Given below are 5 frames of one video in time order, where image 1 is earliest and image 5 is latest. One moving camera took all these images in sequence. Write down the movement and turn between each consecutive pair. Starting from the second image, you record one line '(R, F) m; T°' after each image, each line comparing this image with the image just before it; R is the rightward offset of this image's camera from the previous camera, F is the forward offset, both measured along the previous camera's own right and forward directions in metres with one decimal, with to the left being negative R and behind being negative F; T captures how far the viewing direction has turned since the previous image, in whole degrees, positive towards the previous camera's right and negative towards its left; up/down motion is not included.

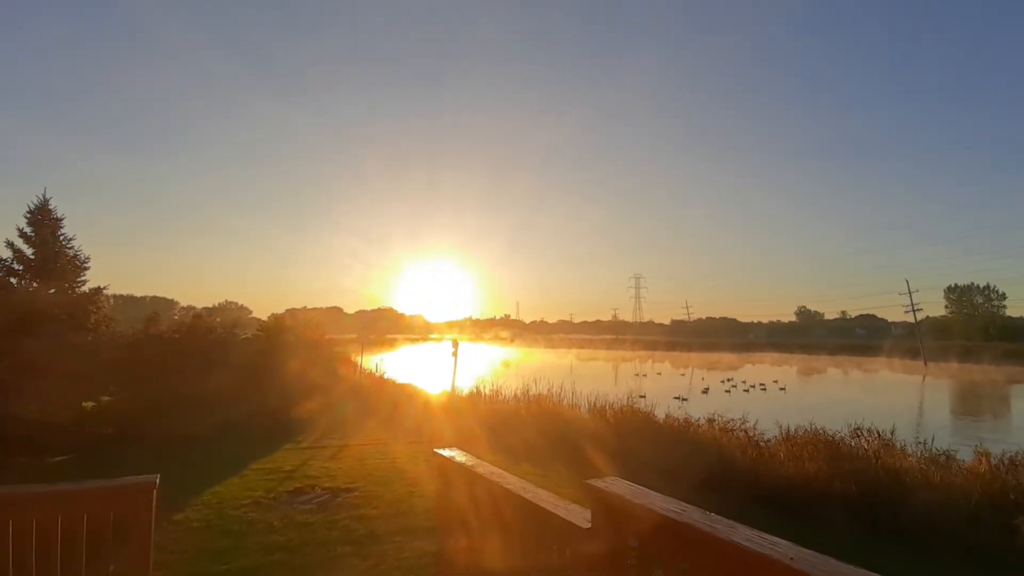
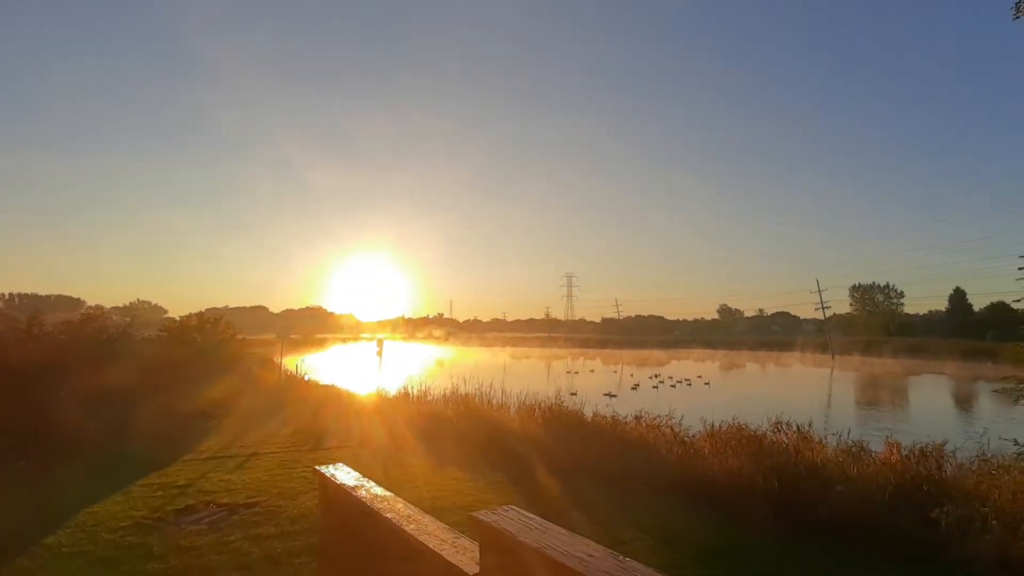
(+0.2, +0.6) m; +7°
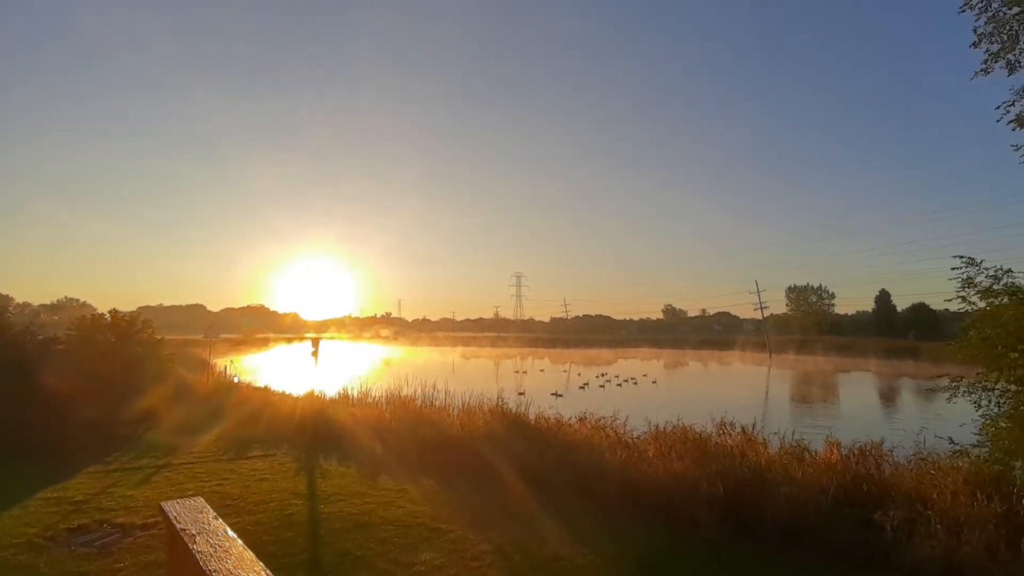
(+0.2, +0.6) m; +5°
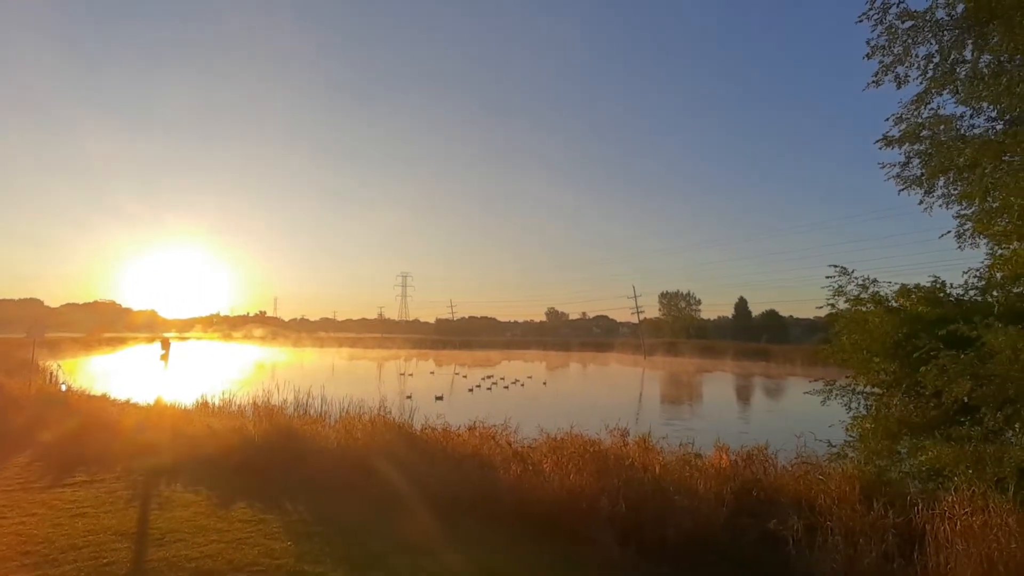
(0.0, +1.0) m; +11°
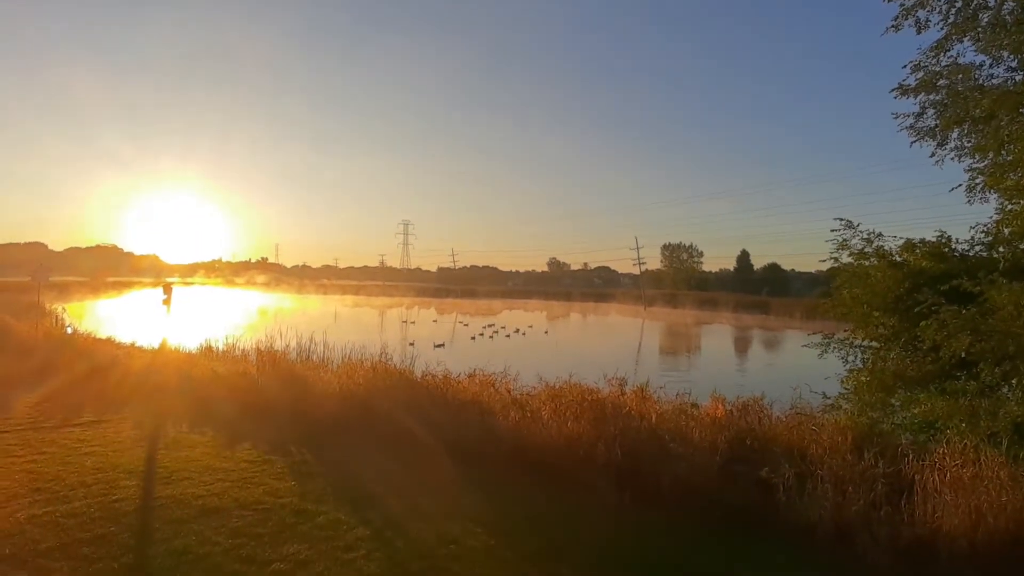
(0.0, +0.1) m; 0°
